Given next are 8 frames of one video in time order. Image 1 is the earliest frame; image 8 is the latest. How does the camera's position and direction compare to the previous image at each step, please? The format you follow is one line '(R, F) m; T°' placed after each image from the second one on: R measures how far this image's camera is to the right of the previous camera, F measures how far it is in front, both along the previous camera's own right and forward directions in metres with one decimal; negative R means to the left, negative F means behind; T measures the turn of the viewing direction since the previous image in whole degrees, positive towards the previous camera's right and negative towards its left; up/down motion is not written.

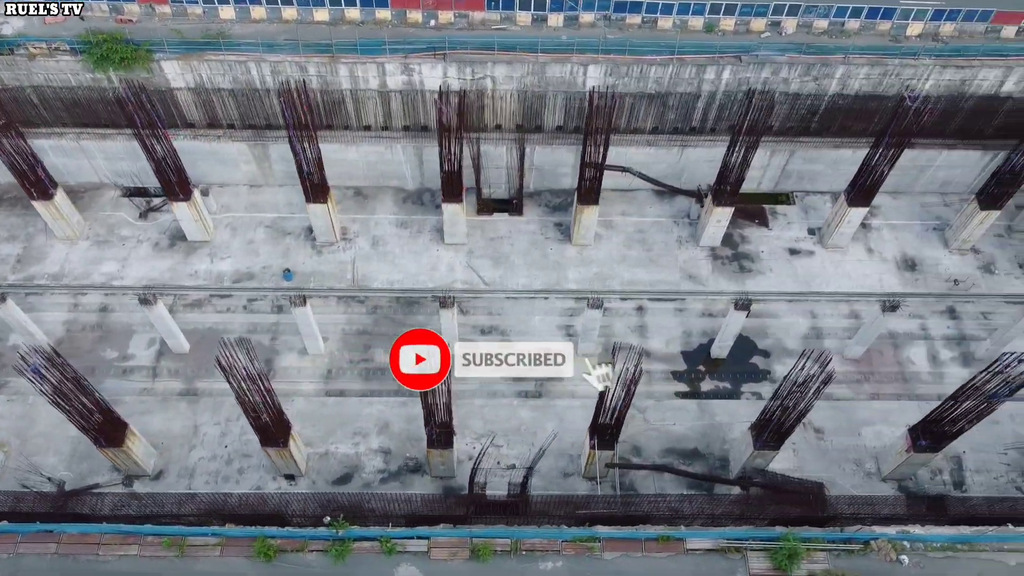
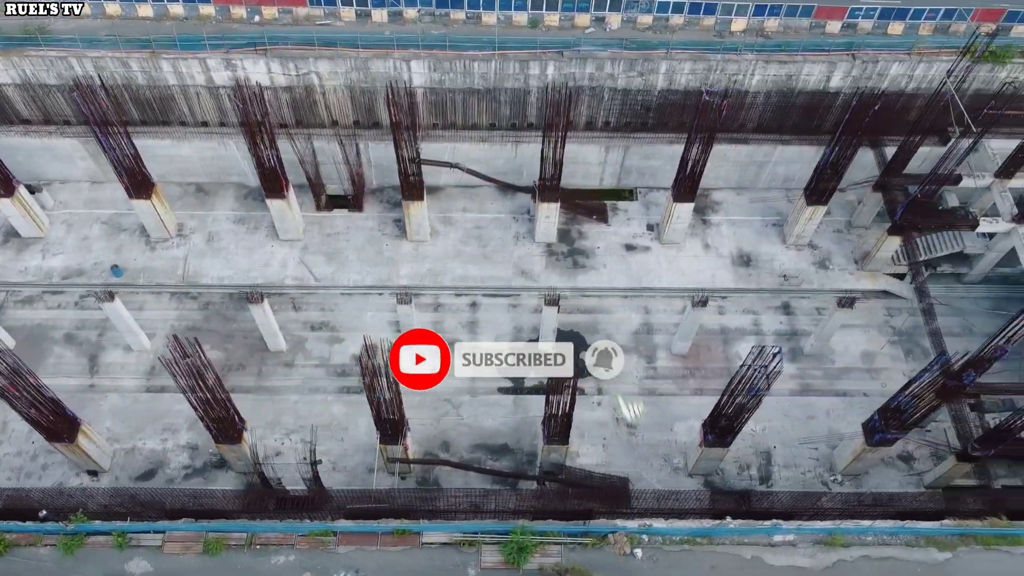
(+4.7, 0.0) m; 0°
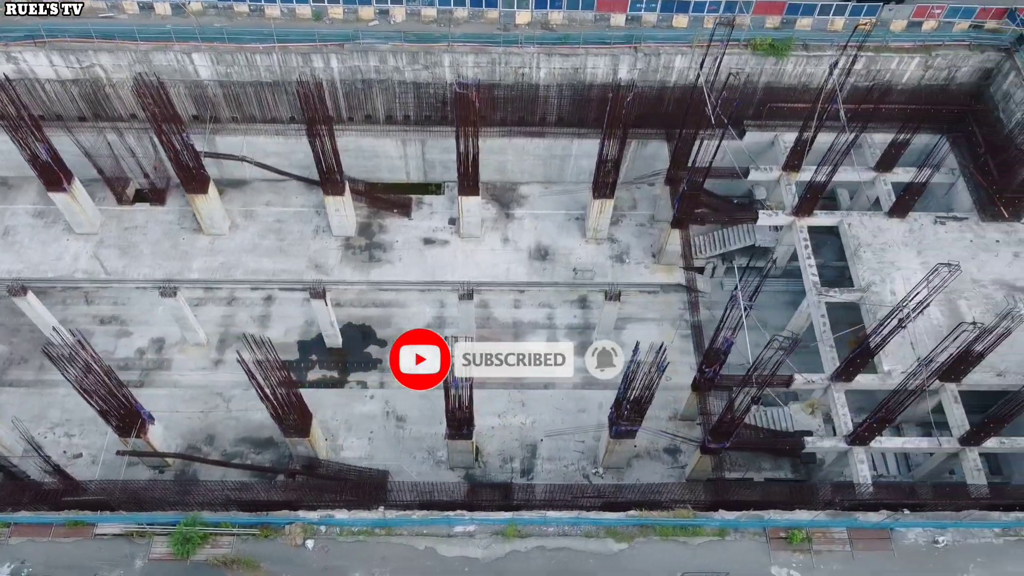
(+5.8, +0.1) m; 0°
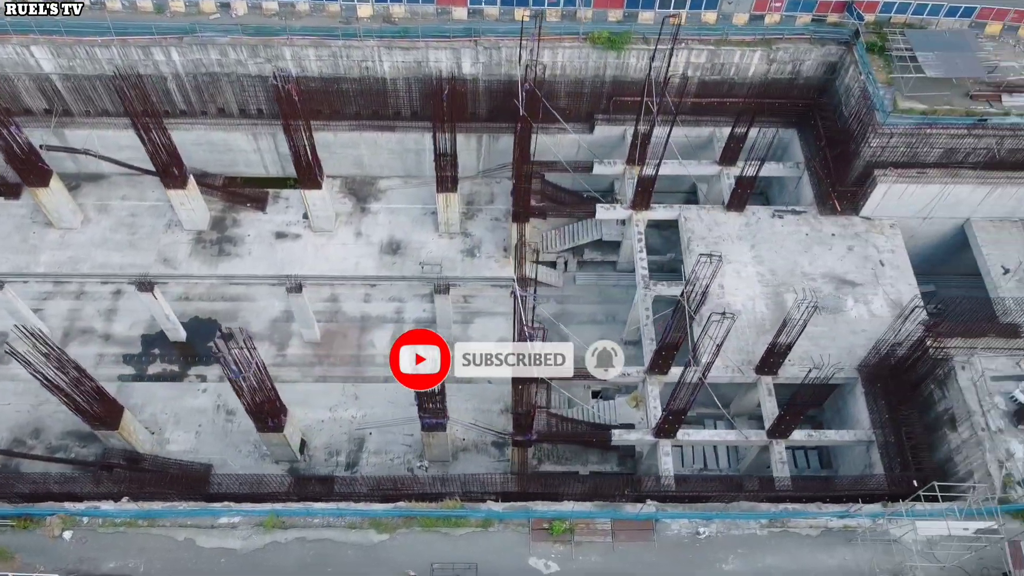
(+4.3, 0.0) m; 0°
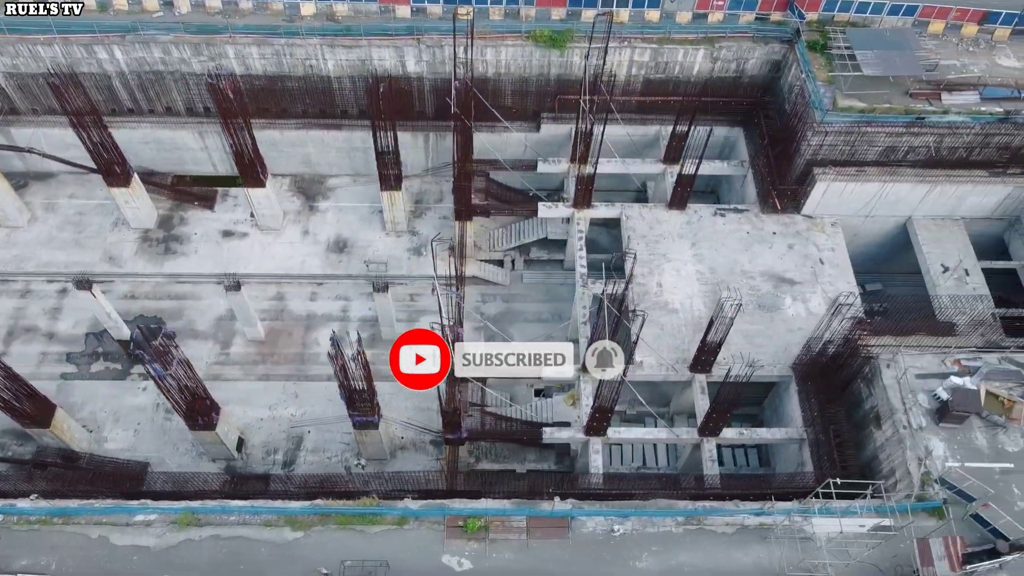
(+1.5, 0.0) m; 0°
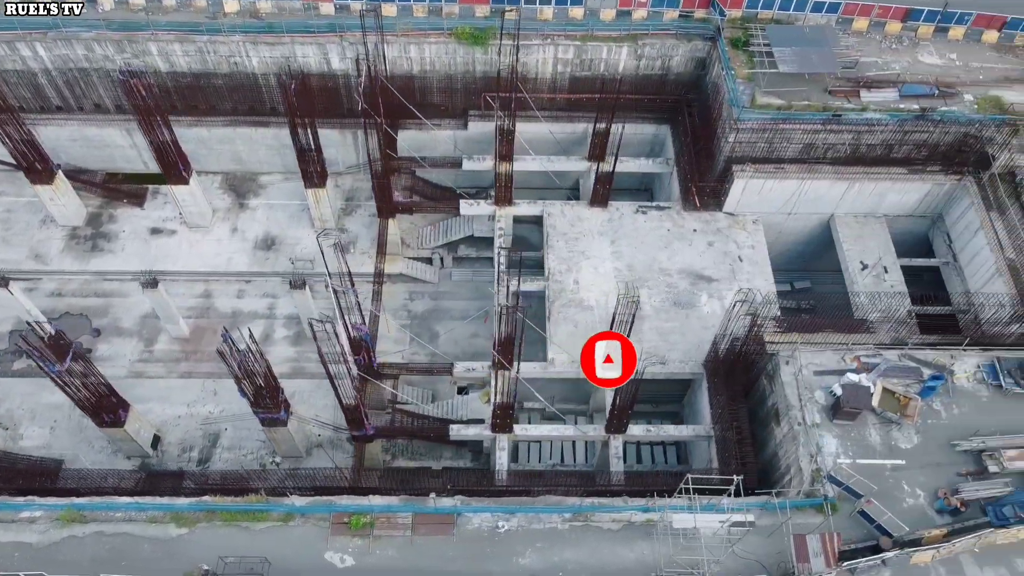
(+2.1, 0.0) m; 0°
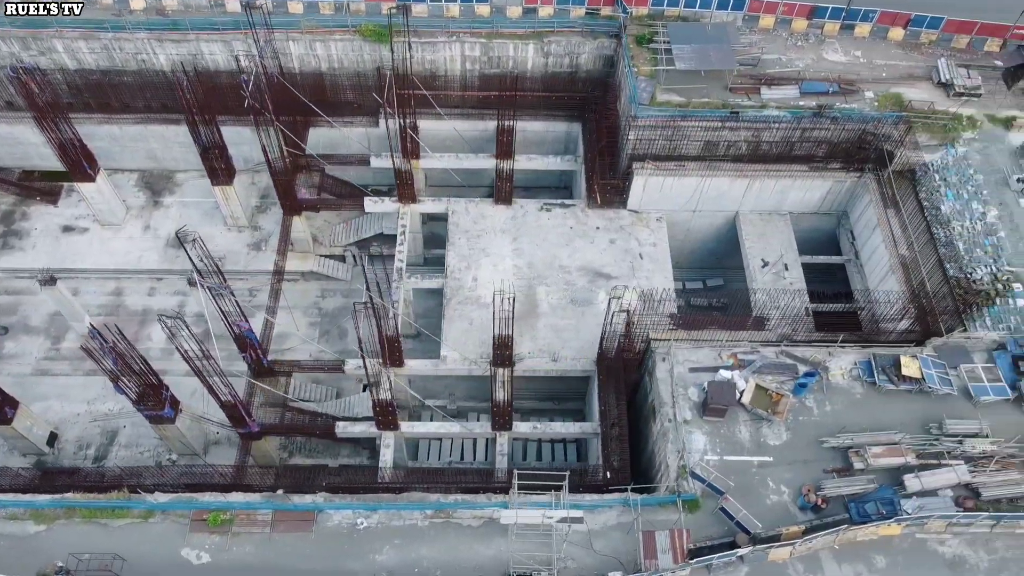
(+2.5, 0.0) m; 0°
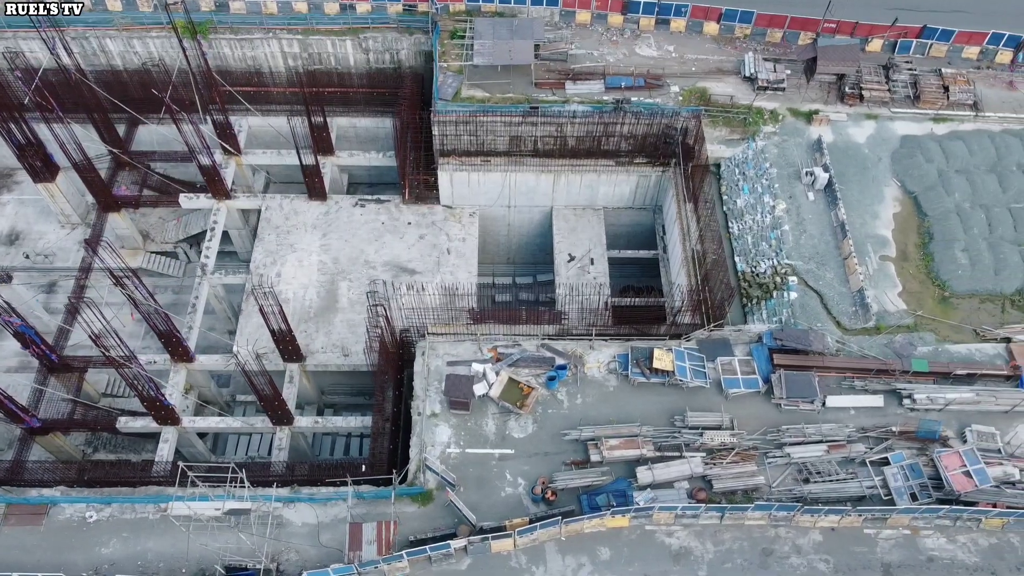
(+5.0, -0.1) m; 0°
